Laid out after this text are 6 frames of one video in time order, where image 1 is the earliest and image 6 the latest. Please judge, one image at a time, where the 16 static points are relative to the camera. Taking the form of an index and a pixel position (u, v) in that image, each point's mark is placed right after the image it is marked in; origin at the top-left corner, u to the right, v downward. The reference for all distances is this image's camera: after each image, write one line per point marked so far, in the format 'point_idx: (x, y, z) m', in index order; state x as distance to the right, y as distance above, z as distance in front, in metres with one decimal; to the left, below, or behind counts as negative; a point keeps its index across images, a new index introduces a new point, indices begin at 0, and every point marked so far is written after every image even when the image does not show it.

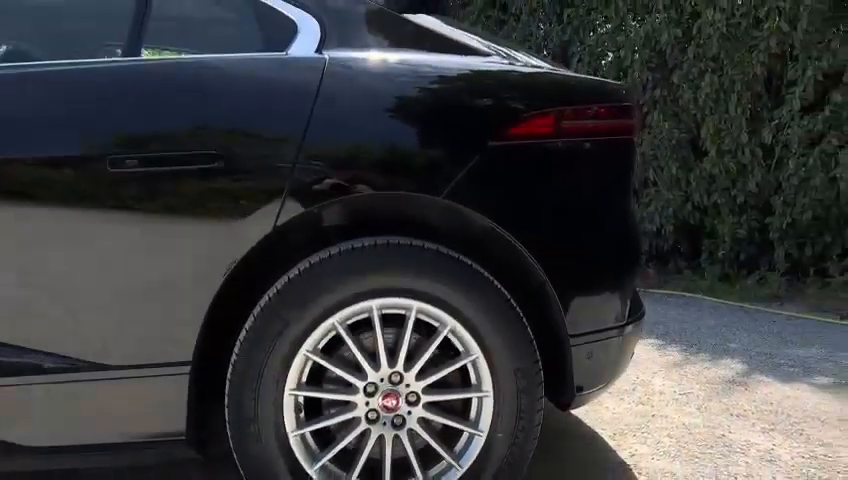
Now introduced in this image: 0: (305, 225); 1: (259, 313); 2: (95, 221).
0: (-0.3, 0.0, +2.0) m
1: (-0.4, -0.2, +1.9) m
2: (-0.8, 0.0, +2.0) m
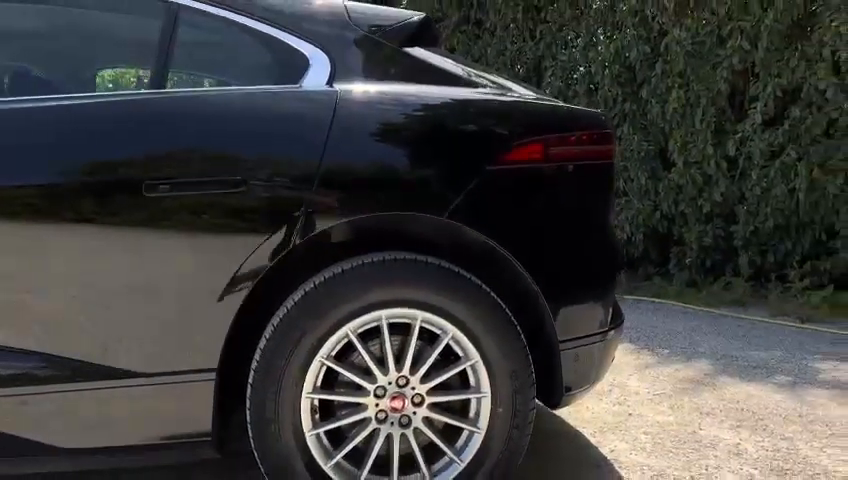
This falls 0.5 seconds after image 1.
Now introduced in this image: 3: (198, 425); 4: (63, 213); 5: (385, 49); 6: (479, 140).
0: (-0.3, 0.0, +2.2) m
1: (-0.4, -0.2, +2.1) m
2: (-0.8, 0.0, +2.1) m
3: (-0.6, -0.5, +2.2) m
4: (-0.9, +0.1, +2.1) m
5: (-0.1, +0.6, +2.5) m
6: (+0.2, +0.3, +2.3) m
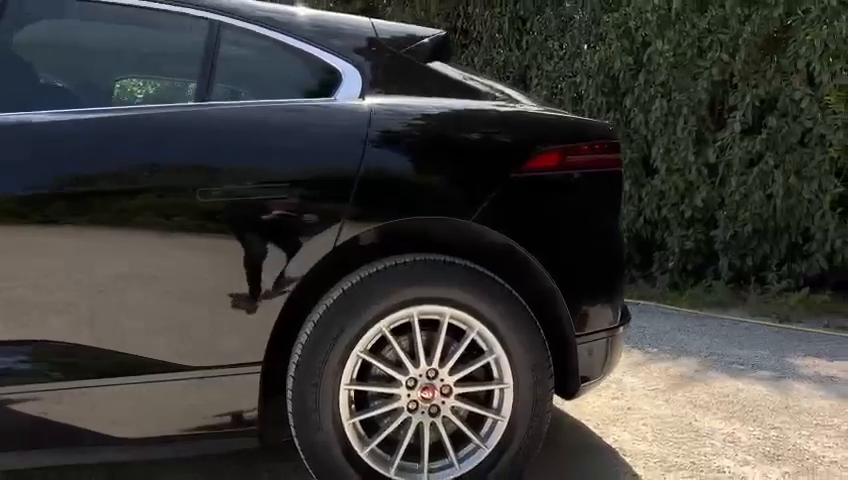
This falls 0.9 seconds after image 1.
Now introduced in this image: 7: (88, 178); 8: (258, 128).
0: (-0.2, 0.0, +2.4) m
1: (-0.3, -0.2, +2.3) m
2: (-0.7, 0.0, +2.3) m
3: (-0.5, -0.5, +2.4) m
4: (-0.8, +0.1, +2.3) m
5: (0.0, +0.6, +2.6) m
6: (+0.3, +0.3, +2.5) m
7: (-1.0, +0.2, +2.3) m
8: (-0.5, +0.3, +2.4) m
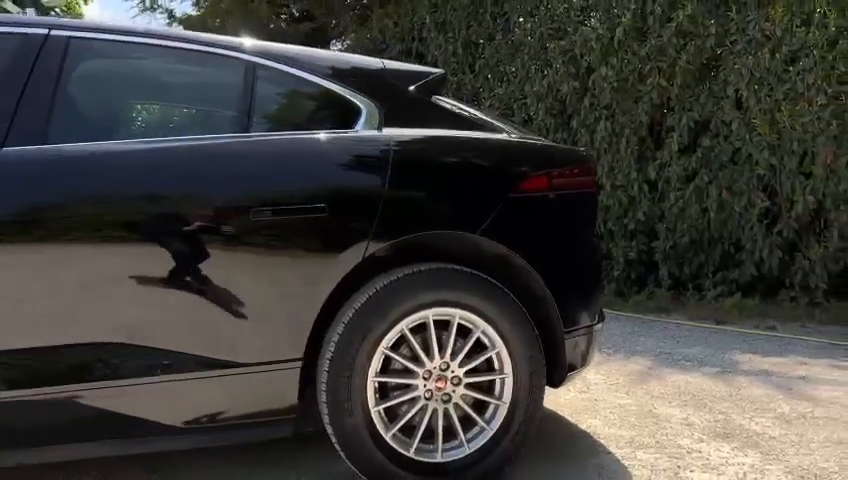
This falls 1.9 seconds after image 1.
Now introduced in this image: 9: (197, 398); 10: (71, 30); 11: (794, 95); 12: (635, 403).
0: (-0.2, -0.1, +2.8) m
1: (-0.3, -0.3, +2.6) m
2: (-0.6, -0.1, +2.6) m
3: (-0.5, -0.6, +2.7) m
4: (-0.8, 0.0, +2.6) m
5: (0.0, +0.6, +3.0) m
6: (+0.3, +0.2, +2.9) m
7: (-0.9, +0.1, +2.6) m
8: (-0.4, +0.3, +2.7) m
9: (-0.8, -0.5, +2.6) m
10: (-1.2, +0.8, +2.8) m
11: (+2.8, +1.1, +5.9) m
12: (+1.1, -0.8, +3.9) m
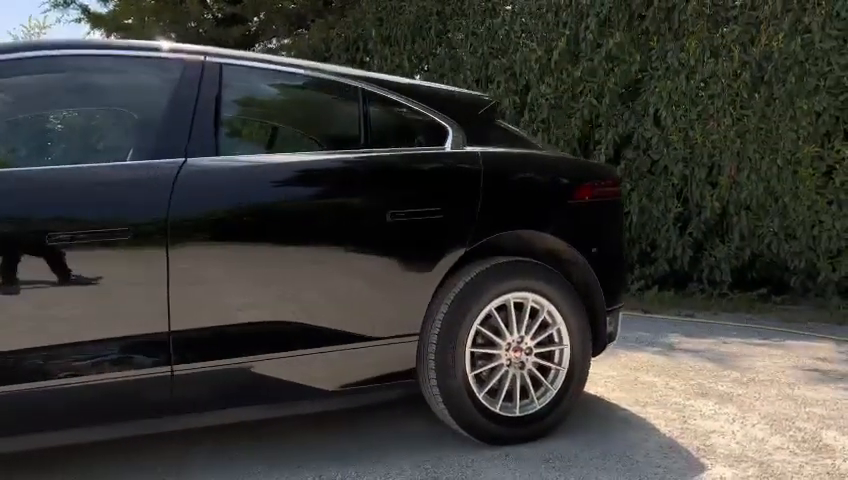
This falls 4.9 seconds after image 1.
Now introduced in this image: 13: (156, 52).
0: (+0.2, -0.1, +3.4) m
1: (+0.1, -0.3, +3.3) m
2: (-0.3, 0.0, +3.2) m
3: (-0.1, -0.6, +3.3) m
4: (-0.4, 0.0, +3.1) m
5: (+0.3, +0.6, +3.7) m
6: (+0.6, +0.3, +3.6) m
7: (-0.5, +0.1, +3.1) m
8: (-0.1, +0.3, +3.3) m
9: (-0.4, -0.5, +3.2) m
10: (-0.9, +0.8, +3.3) m
11: (+2.6, +1.1, +7.0) m
12: (+1.2, -0.8, +4.8) m
13: (-1.1, +0.8, +3.2) m
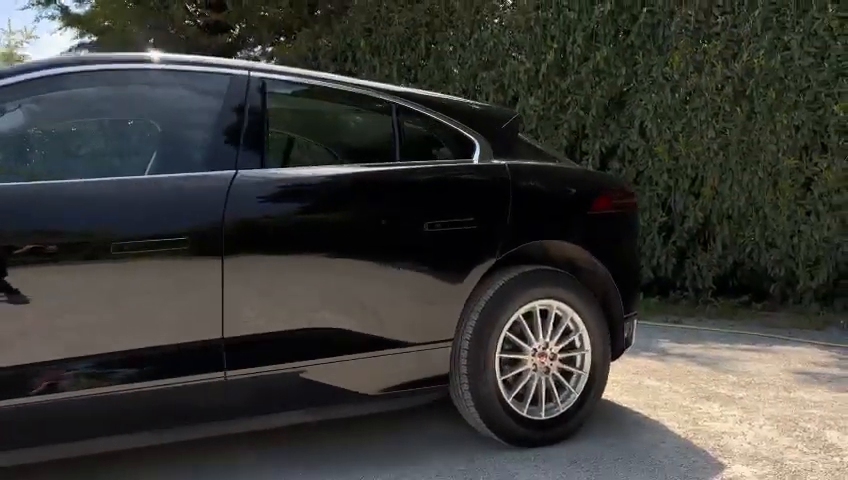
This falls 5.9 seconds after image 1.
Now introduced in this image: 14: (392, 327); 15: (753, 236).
0: (+0.3, -0.1, +3.5) m
1: (+0.3, -0.3, +3.4) m
2: (-0.1, -0.1, +3.3) m
3: (0.0, -0.6, +3.4) m
4: (-0.3, 0.0, +3.2) m
5: (+0.4, +0.5, +3.8) m
6: (+0.7, +0.2, +3.7) m
7: (-0.4, +0.1, +3.2) m
8: (+0.1, +0.3, +3.4) m
9: (-0.2, -0.6, +3.3) m
10: (-0.7, +0.7, +3.4) m
11: (+2.5, +1.0, +7.2) m
12: (+1.3, -0.9, +4.9) m
13: (-1.0, +0.7, +3.3) m
14: (-0.1, -0.4, +3.3) m
15: (+3.0, 0.0, +7.1) m
